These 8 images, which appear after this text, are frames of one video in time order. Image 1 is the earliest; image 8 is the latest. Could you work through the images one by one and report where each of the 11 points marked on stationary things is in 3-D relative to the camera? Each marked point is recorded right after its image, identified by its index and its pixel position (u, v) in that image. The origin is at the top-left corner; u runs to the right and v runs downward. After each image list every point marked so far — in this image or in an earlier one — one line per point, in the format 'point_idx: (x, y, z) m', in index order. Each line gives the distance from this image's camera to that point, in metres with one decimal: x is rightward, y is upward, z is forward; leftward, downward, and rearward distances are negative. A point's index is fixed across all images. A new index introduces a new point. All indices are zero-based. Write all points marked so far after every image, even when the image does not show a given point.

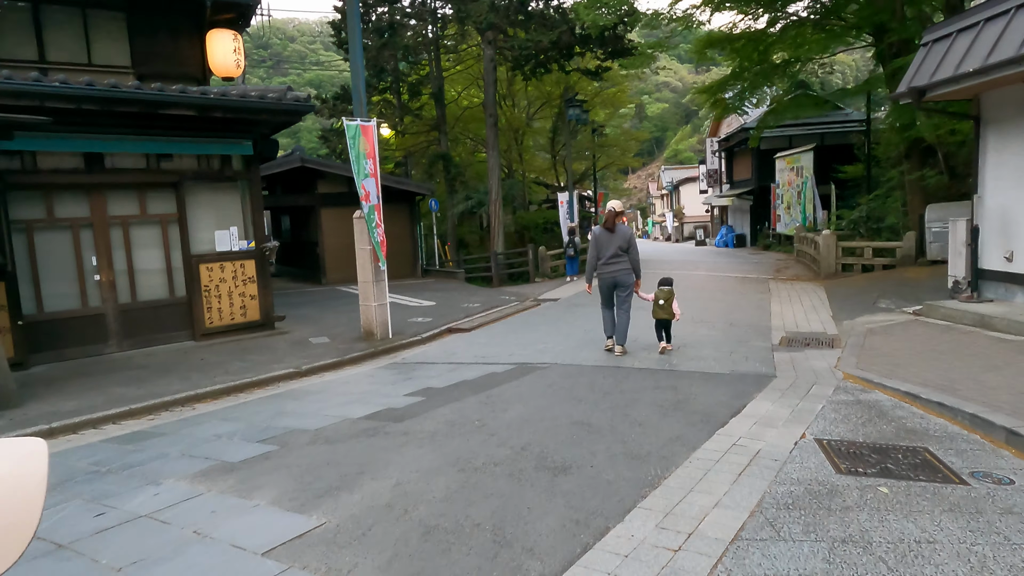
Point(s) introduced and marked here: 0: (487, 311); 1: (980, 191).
0: (-0.5, -0.4, +12.9) m
1: (+6.4, +1.3, +9.1) m
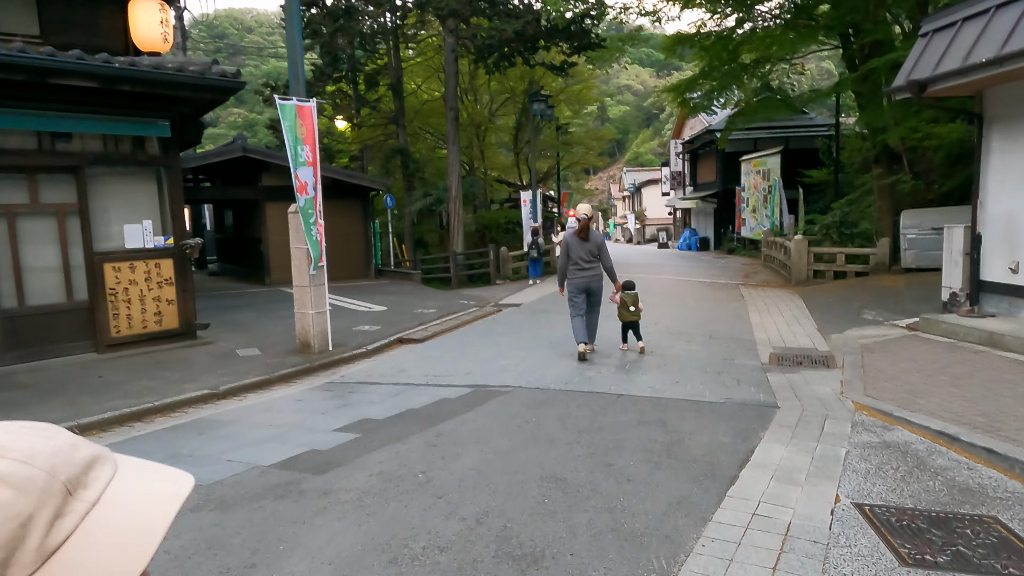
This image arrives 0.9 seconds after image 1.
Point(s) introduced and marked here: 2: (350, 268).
0: (-1.2, -0.5, +11.8) m
1: (+5.9, +1.2, +8.4) m
2: (-4.7, +0.6, +19.3) m
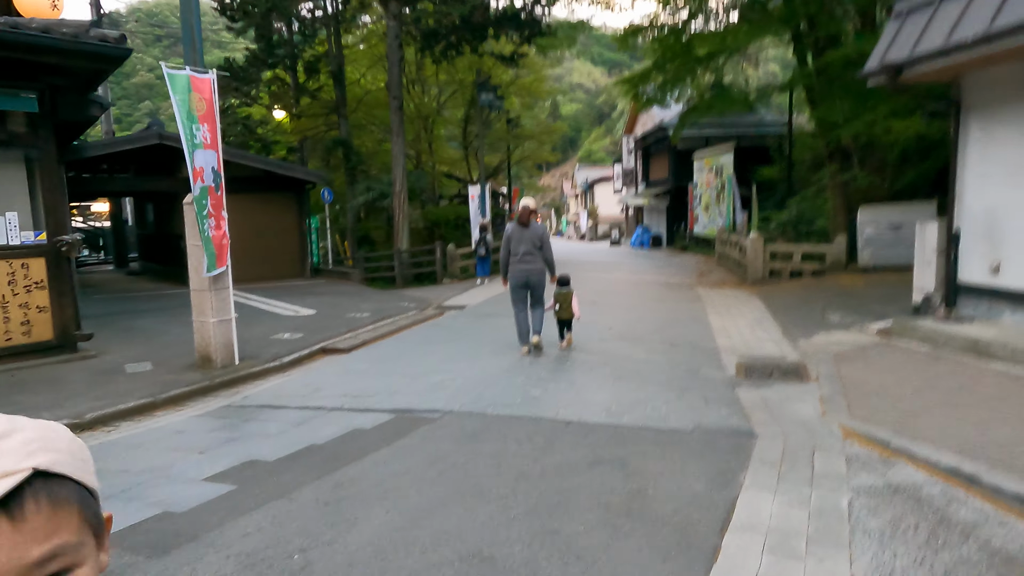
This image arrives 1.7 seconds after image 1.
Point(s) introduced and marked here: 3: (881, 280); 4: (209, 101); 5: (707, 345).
0: (-2.2, -0.5, +10.7) m
1: (+5.2, +1.2, +7.8) m
2: (-6.2, +0.6, +17.9) m
3: (+7.3, +0.2, +13.3) m
4: (-3.1, +1.9, +6.8) m
5: (+2.3, -0.7, +8.0) m
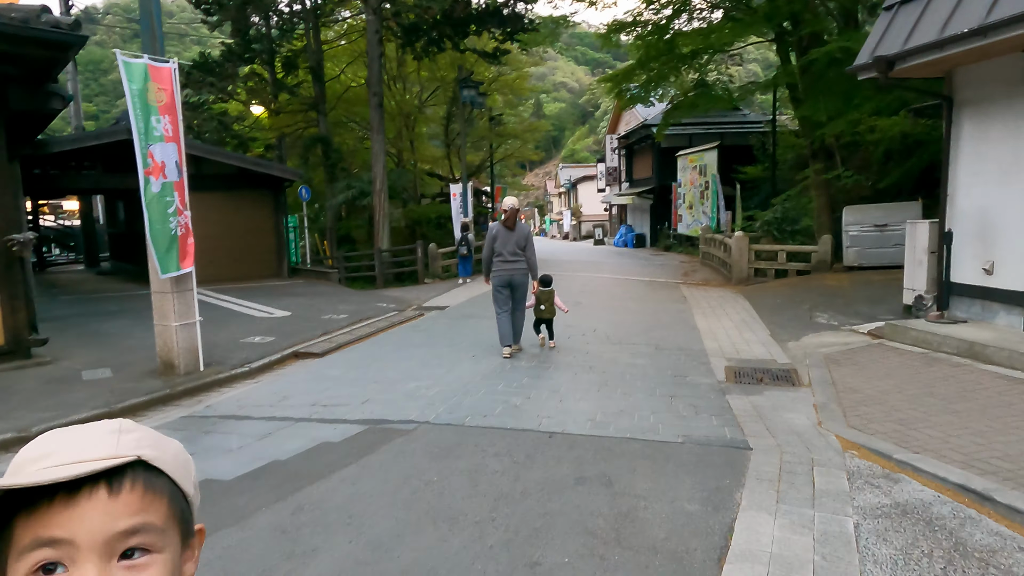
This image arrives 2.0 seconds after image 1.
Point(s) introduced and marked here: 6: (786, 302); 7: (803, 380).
0: (-2.4, -0.6, +10.3) m
1: (+5.0, +1.1, +7.6) m
2: (-6.6, +0.6, +17.4) m
3: (+7.0, +0.2, +13.1) m
4: (-3.3, +1.9, +6.4) m
5: (+2.1, -0.7, +7.8) m
6: (+4.7, -0.2, +11.6) m
7: (+2.8, -0.9, +6.3) m
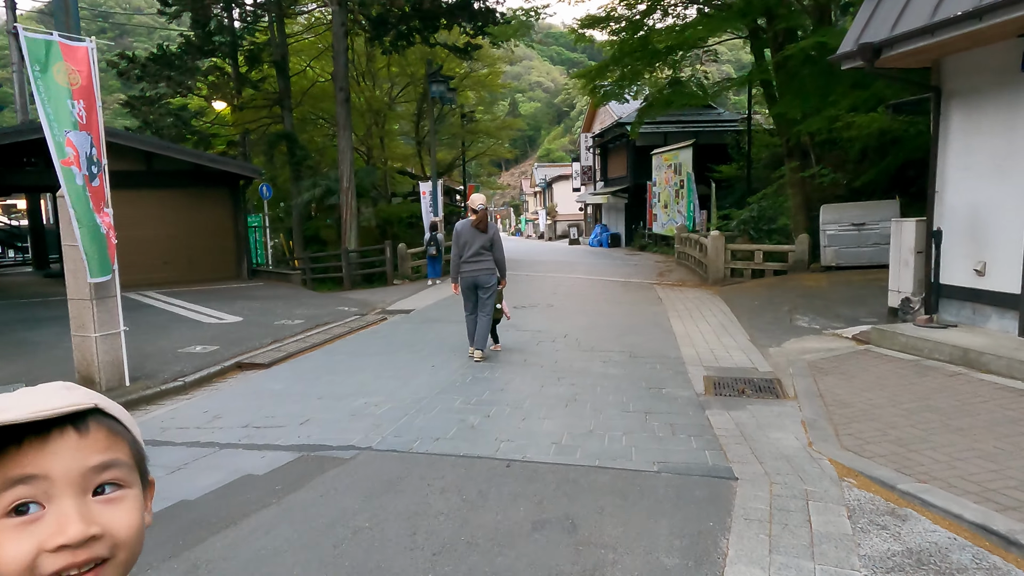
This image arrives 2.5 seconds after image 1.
0: (-2.9, -0.6, +9.7) m
1: (+4.6, +1.1, +7.2) m
2: (-7.4, +0.5, +16.6) m
3: (+6.4, +0.2, +12.8) m
4: (-3.6, +1.8, +5.7) m
5: (+1.7, -0.7, +7.3) m
6: (+4.2, -0.3, +11.2) m
7: (+2.4, -0.9, +5.8) m
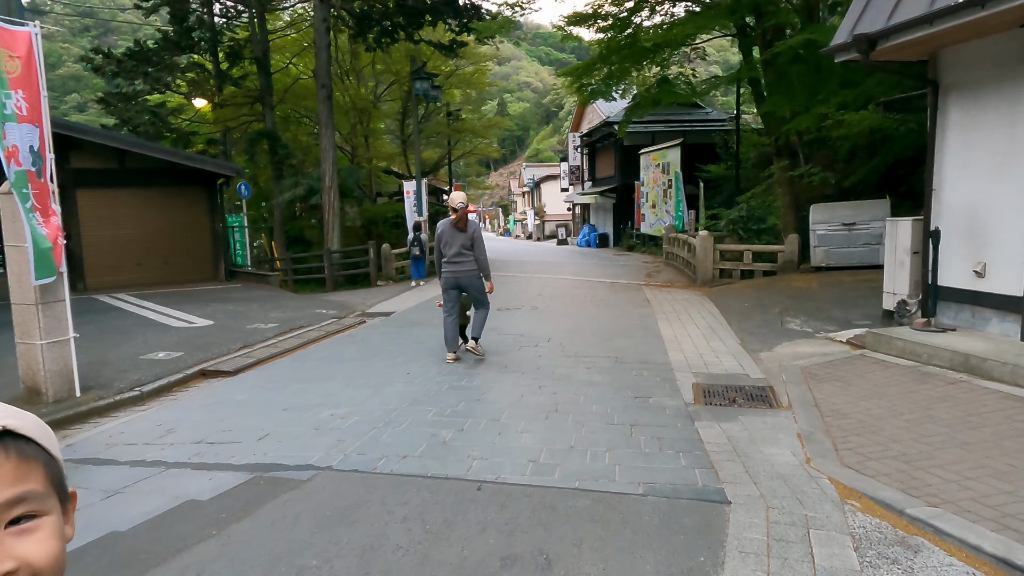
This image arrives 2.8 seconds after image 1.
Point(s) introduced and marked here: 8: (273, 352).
0: (-3.2, -0.6, +9.2) m
1: (+4.3, +1.1, +6.9) m
2: (-7.7, +0.5, +16.1) m
3: (+6.1, +0.1, +12.5) m
4: (-3.8, +1.8, +5.3) m
5: (+1.5, -0.8, +6.9) m
6: (+3.9, -0.3, +10.9) m
7: (+2.2, -0.9, +5.5) m
8: (-2.9, -0.8, +8.0) m
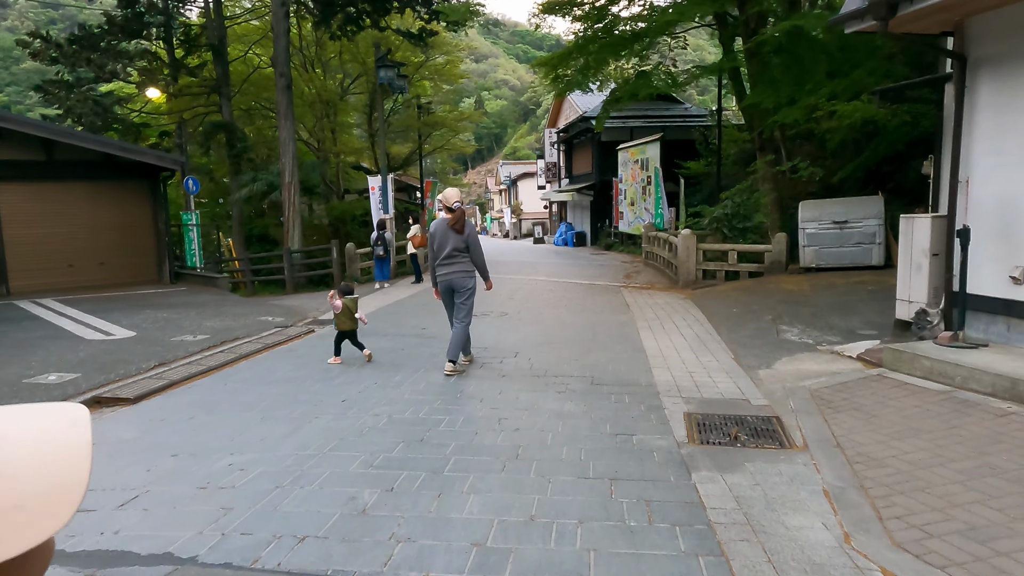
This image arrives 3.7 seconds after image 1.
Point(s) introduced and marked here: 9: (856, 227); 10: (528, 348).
0: (-3.6, -0.7, +8.1) m
1: (+4.0, +1.0, +5.9) m
2: (-8.4, +0.4, +14.8) m
3: (+5.5, +0.1, +11.6) m
4: (-4.1, +1.7, +4.1) m
5: (+1.1, -0.8, +5.9) m
6: (+3.4, -0.3, +9.9) m
7: (+1.9, -1.0, +4.5) m
8: (-3.3, -0.9, +6.8) m
9: (+6.6, +1.2, +12.7) m
10: (+0.2, -0.7, +7.8) m
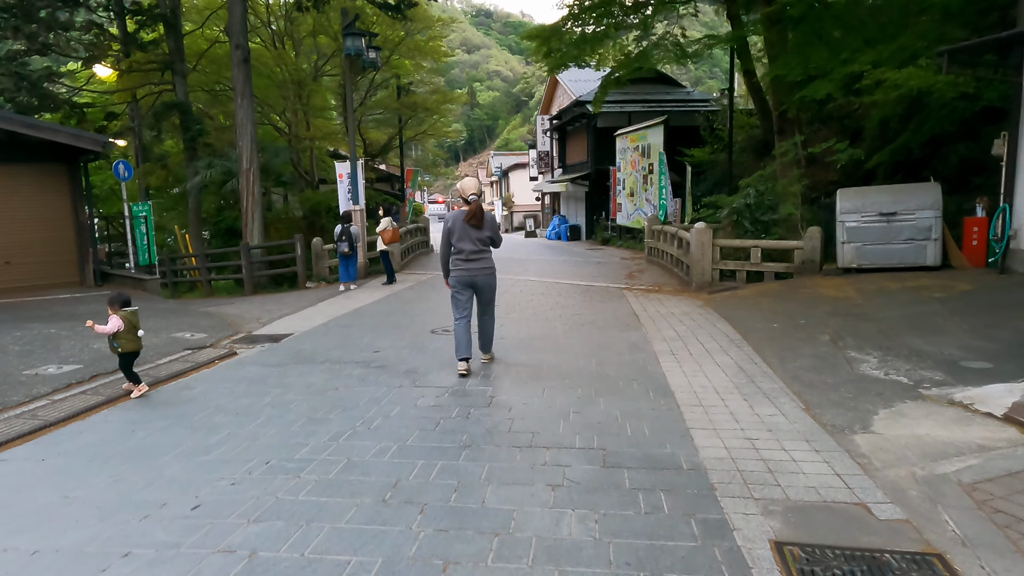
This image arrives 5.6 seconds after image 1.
0: (-3.8, -0.9, +5.9) m
1: (+3.8, +0.9, +3.8) m
2: (-8.7, +0.3, +12.5) m
3: (+5.3, 0.0, +9.5) m
4: (-4.3, +1.5, +1.8) m
5: (+0.9, -1.0, +3.7) m
6: (+3.2, -0.5, +7.8) m
7: (+1.7, -1.2, +2.4) m
8: (-3.5, -1.0, +4.6) m
9: (+6.3, +1.1, +10.6) m
10: (0.0, -0.8, +5.6) m
